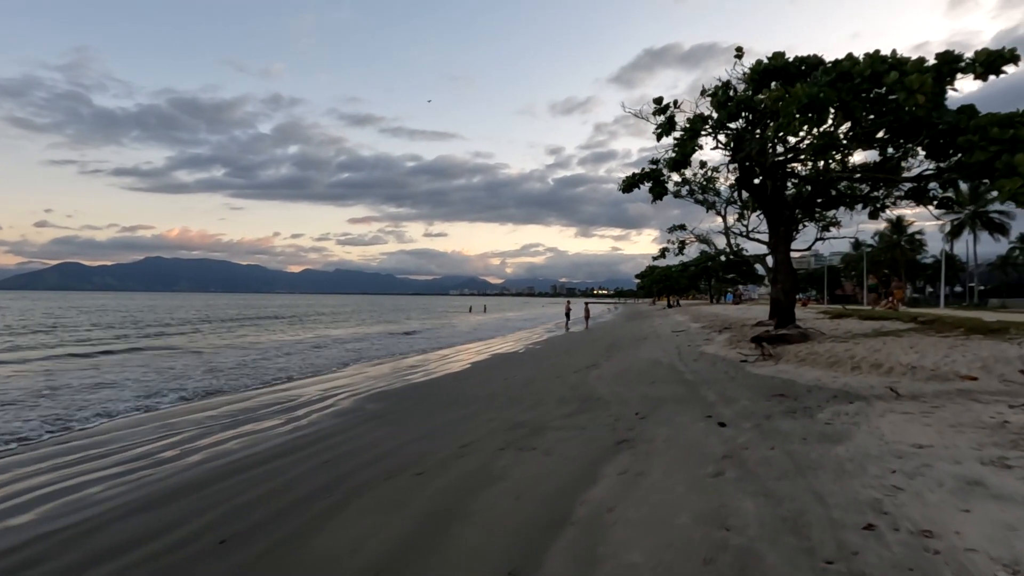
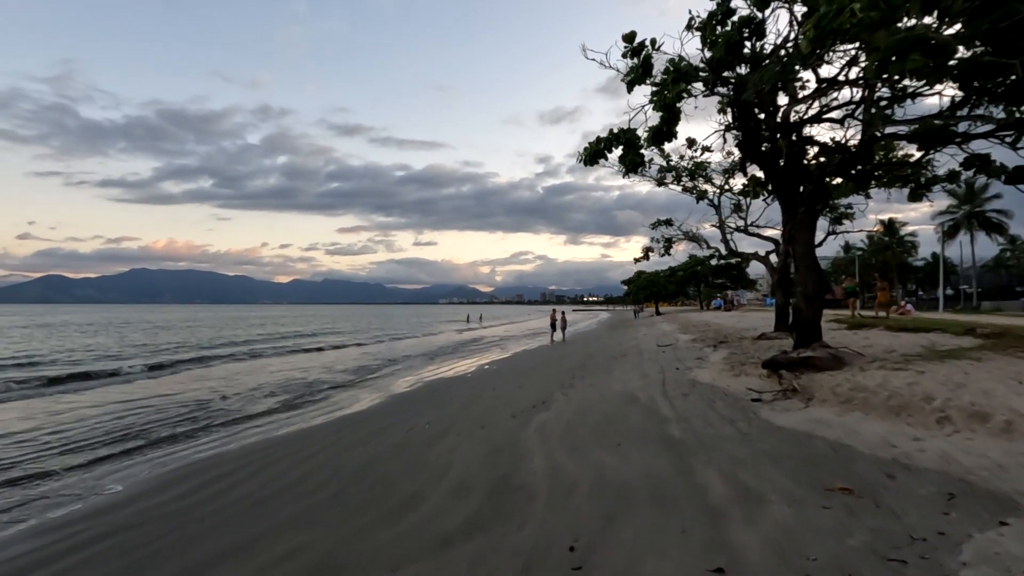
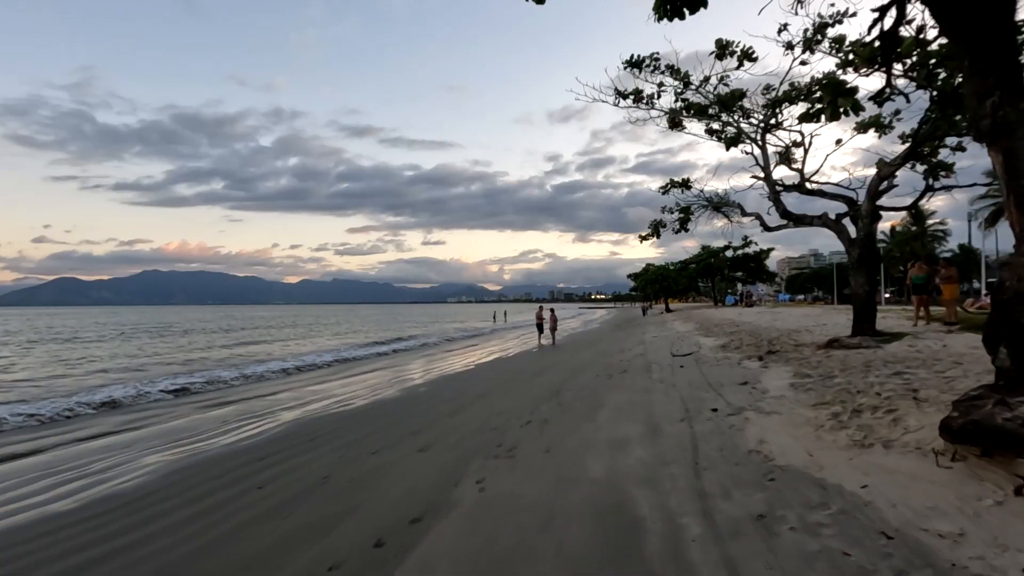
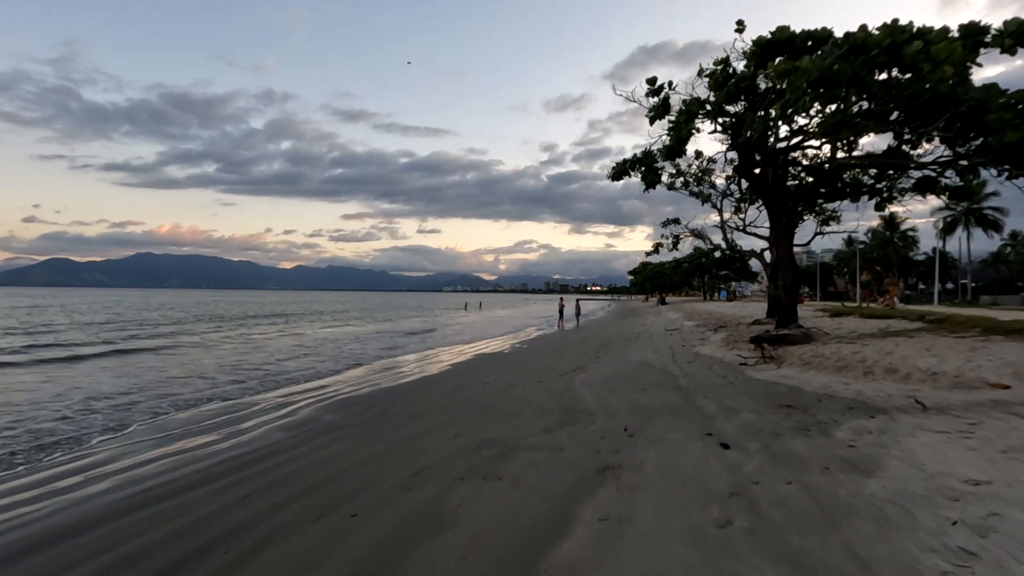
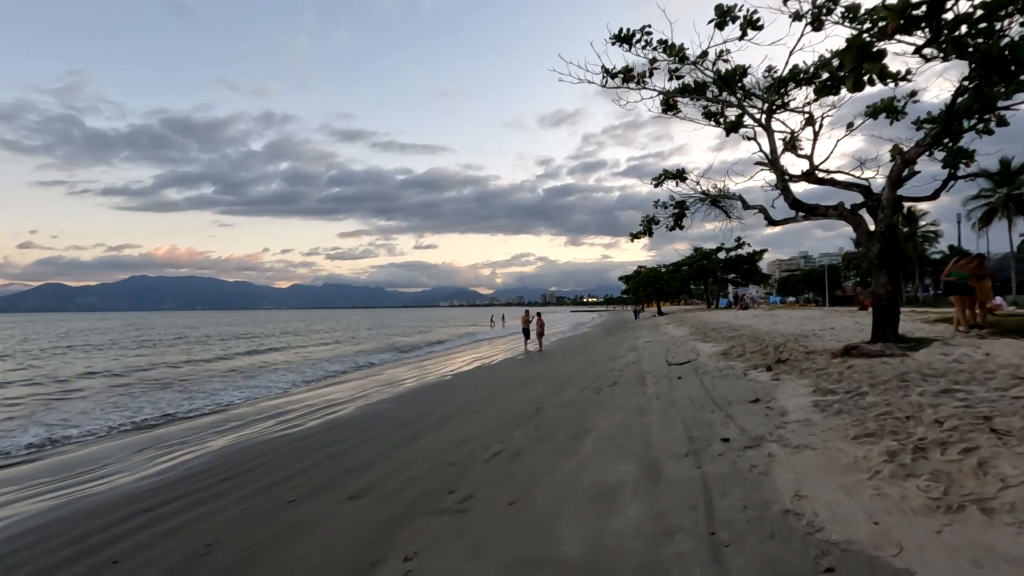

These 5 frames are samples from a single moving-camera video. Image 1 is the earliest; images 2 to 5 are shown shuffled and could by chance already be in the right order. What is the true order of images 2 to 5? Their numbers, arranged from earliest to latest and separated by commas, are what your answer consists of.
4, 2, 3, 5
